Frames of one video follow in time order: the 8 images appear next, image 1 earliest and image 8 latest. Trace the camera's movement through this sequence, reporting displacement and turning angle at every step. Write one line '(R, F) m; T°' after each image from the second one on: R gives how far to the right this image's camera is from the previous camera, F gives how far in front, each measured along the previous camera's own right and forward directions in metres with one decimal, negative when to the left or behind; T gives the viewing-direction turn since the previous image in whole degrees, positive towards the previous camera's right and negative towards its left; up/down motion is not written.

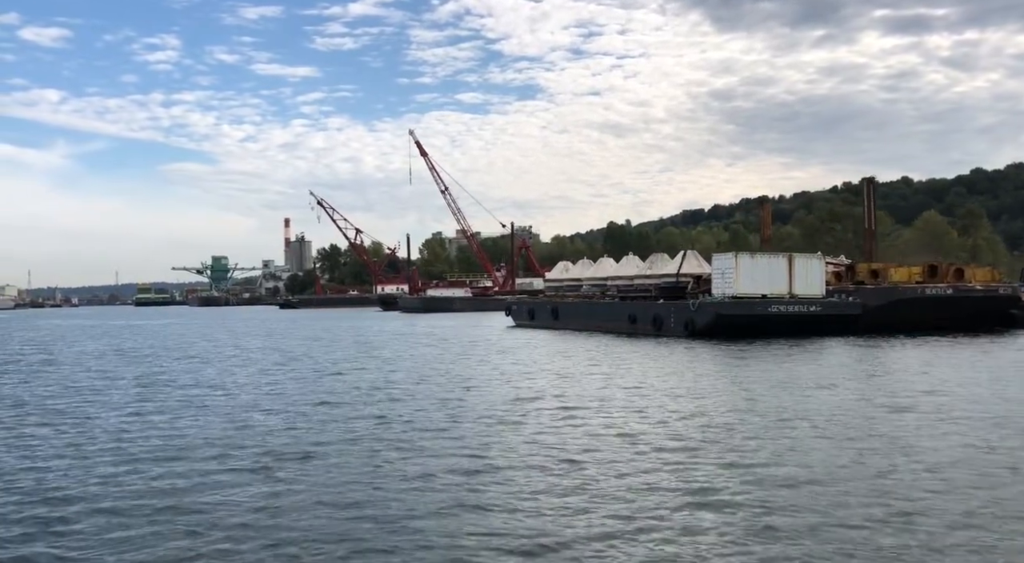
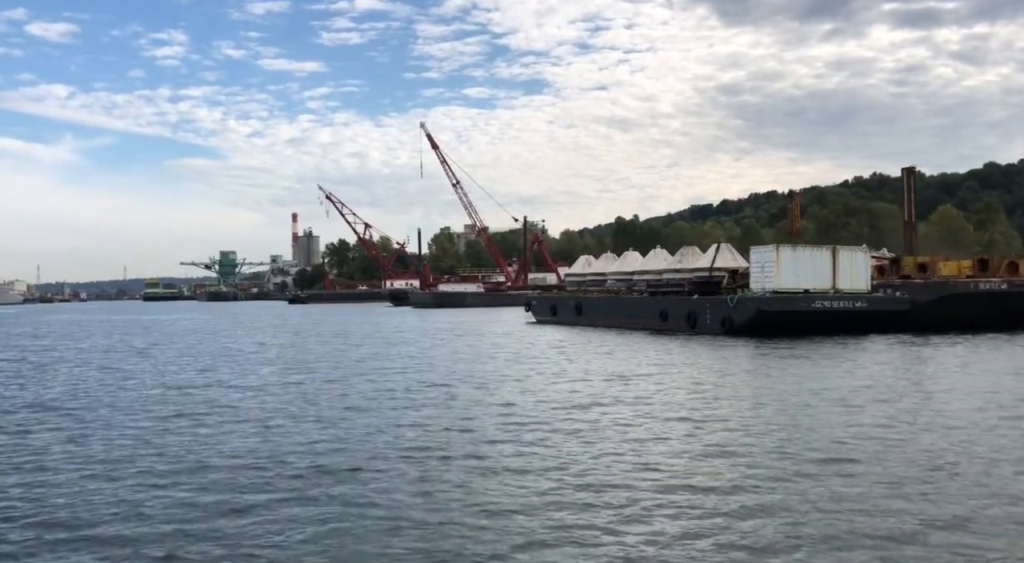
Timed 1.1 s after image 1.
(-0.7, +1.3) m; 0°
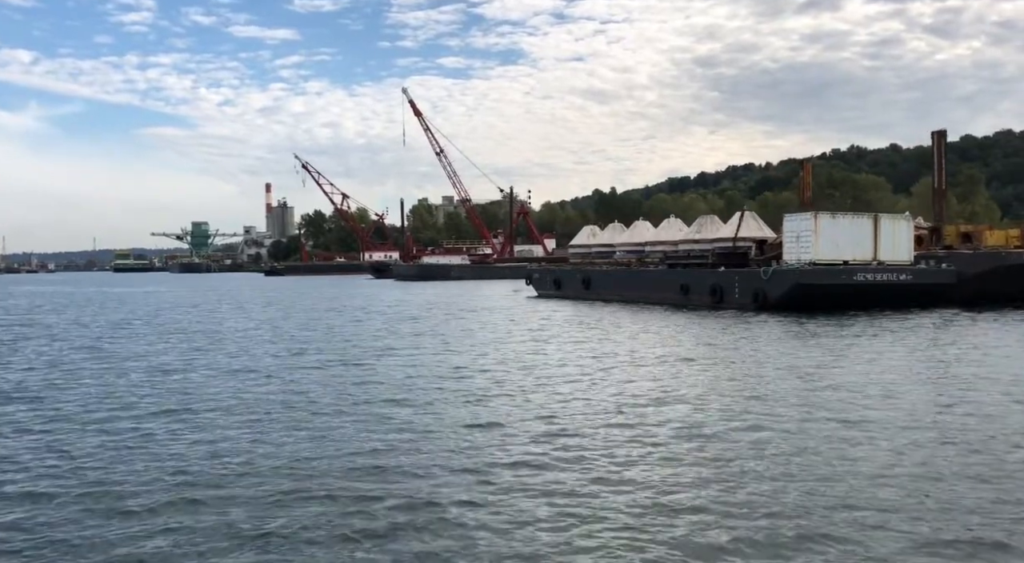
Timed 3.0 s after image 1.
(-1.2, +2.1) m; +2°
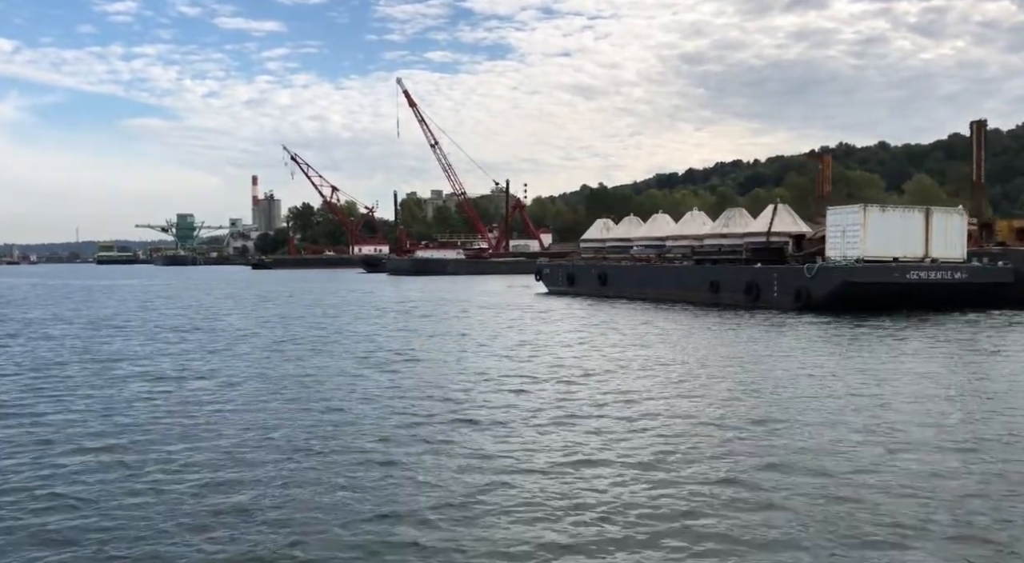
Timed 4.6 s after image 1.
(-1.0, +1.8) m; +1°
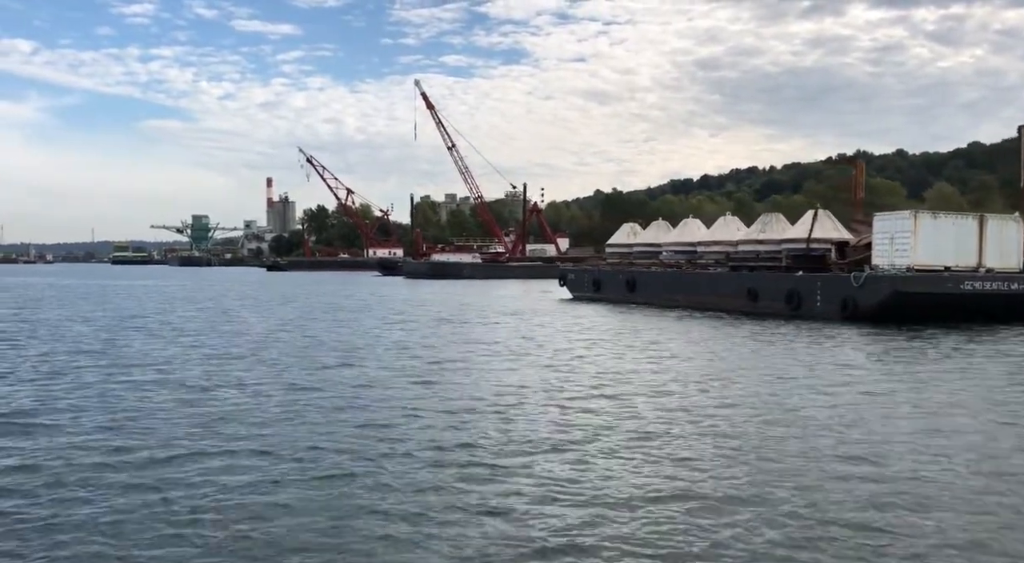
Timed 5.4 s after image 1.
(-0.5, +0.9) m; -1°
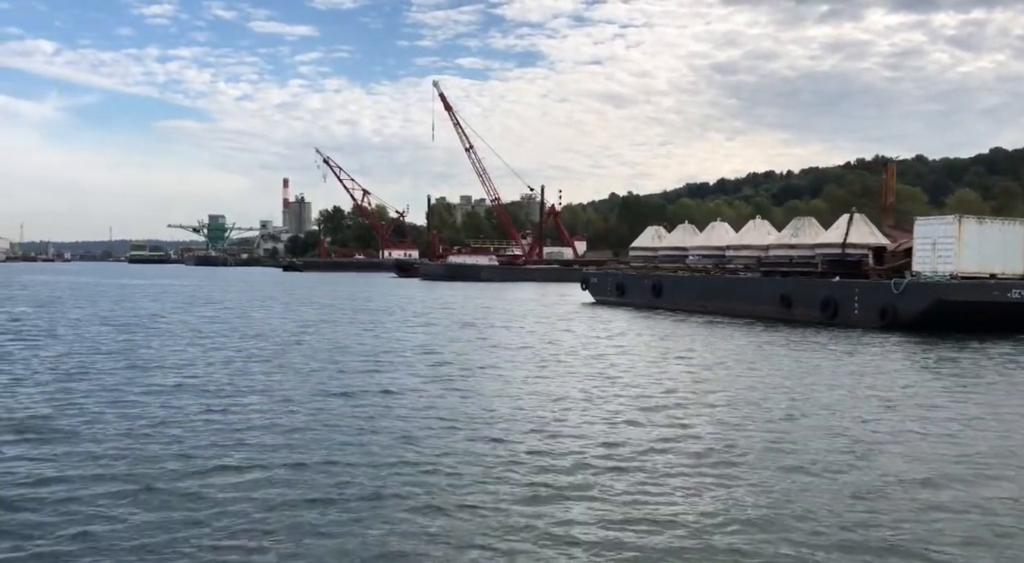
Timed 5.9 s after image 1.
(-0.3, +0.7) m; -1°
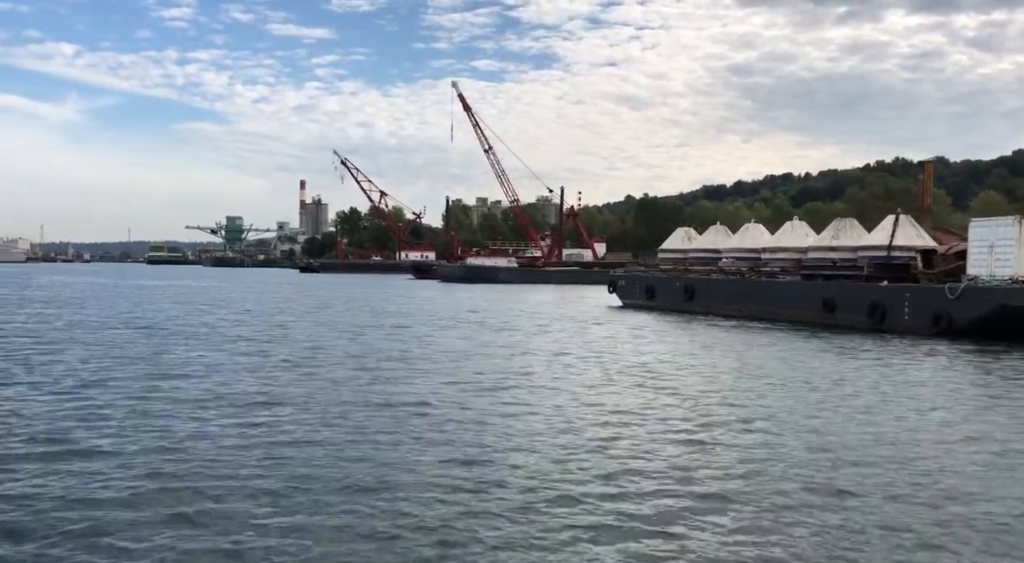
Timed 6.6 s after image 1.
(-0.5, +0.9) m; -1°
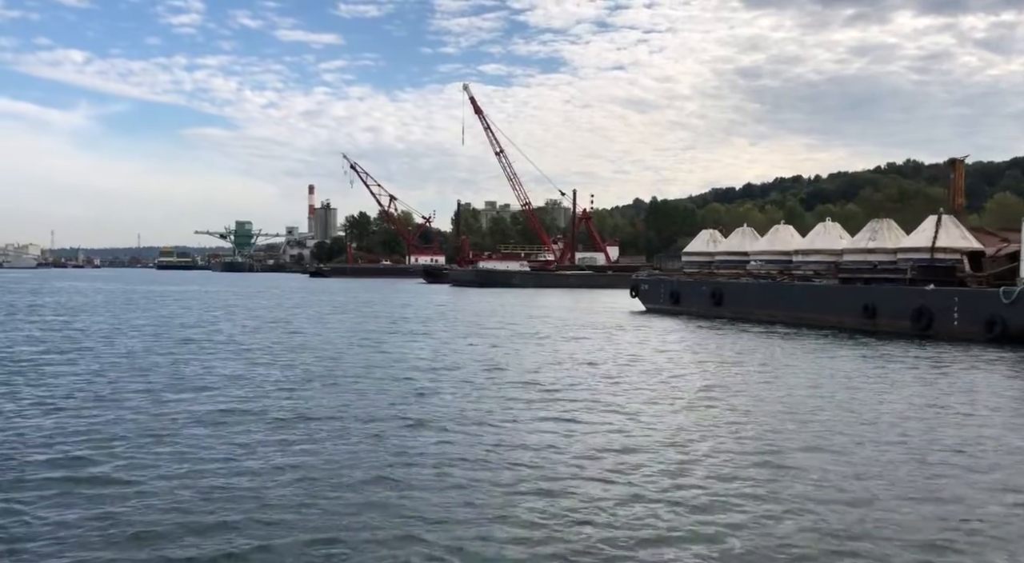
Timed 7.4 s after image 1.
(-0.5, +1.0) m; -1°
